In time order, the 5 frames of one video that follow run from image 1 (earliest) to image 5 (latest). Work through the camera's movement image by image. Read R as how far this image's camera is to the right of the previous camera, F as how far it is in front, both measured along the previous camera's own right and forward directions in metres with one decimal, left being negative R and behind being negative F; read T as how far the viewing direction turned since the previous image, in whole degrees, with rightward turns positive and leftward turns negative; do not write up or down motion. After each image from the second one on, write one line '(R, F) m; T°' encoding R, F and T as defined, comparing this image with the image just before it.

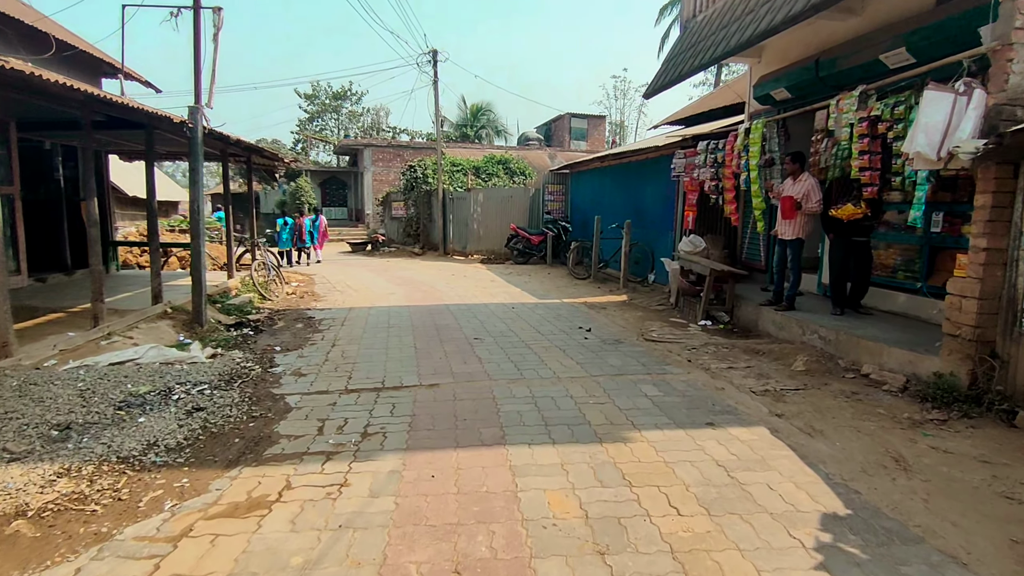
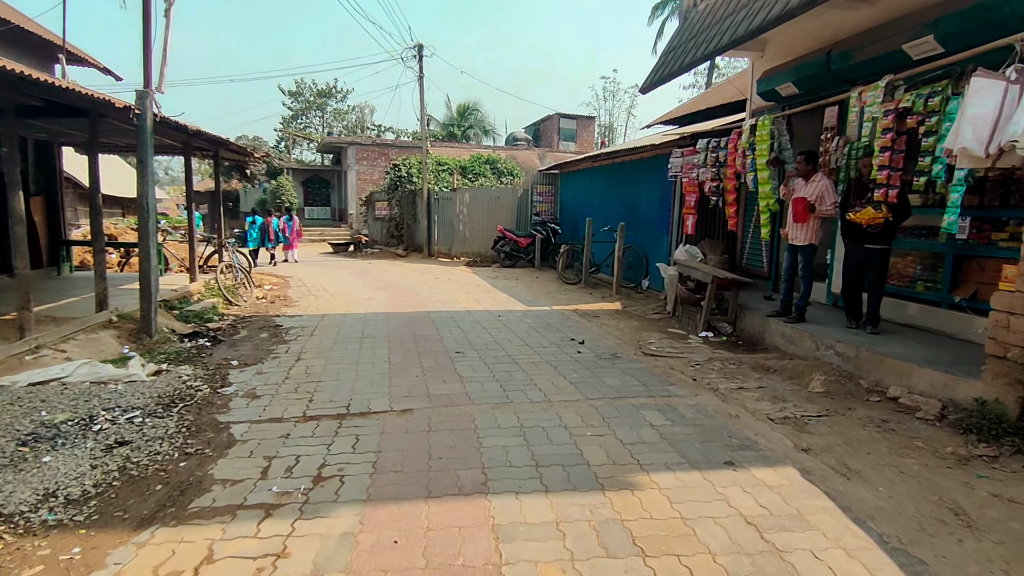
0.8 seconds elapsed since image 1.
(0.0, +0.6) m; +1°
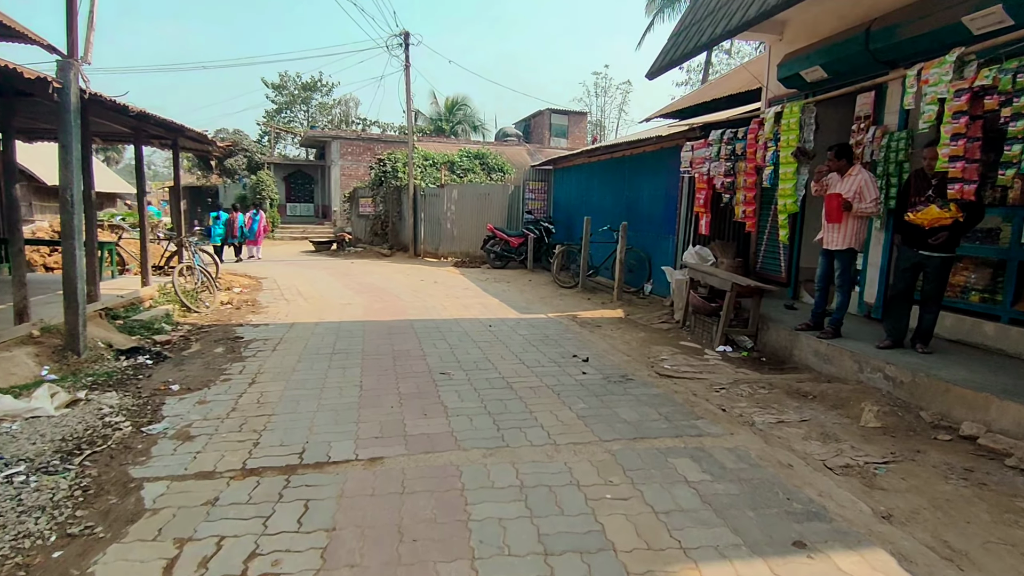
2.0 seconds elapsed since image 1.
(0.0, +0.8) m; +1°
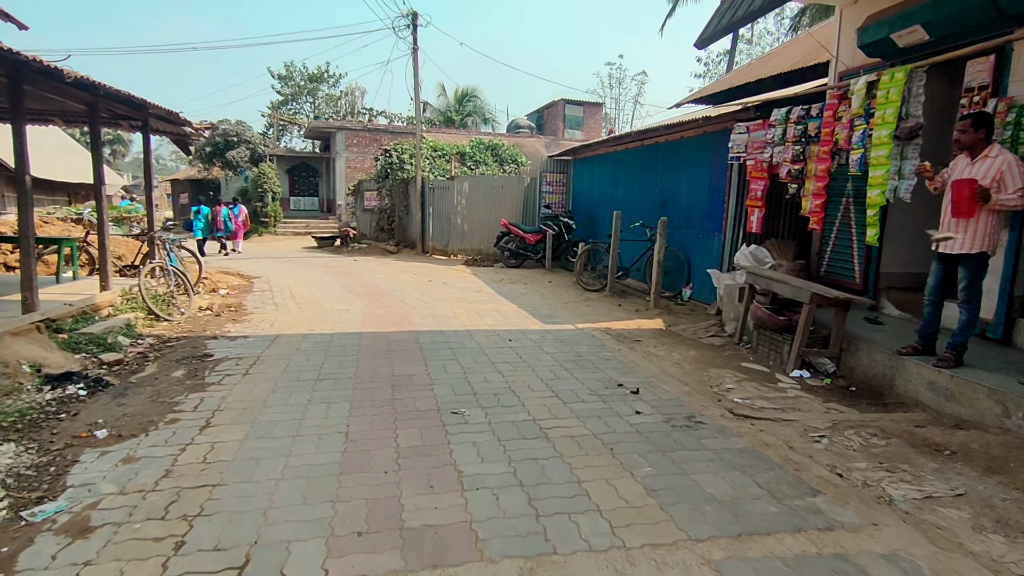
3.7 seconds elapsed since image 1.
(-0.2, +1.2) m; -1°
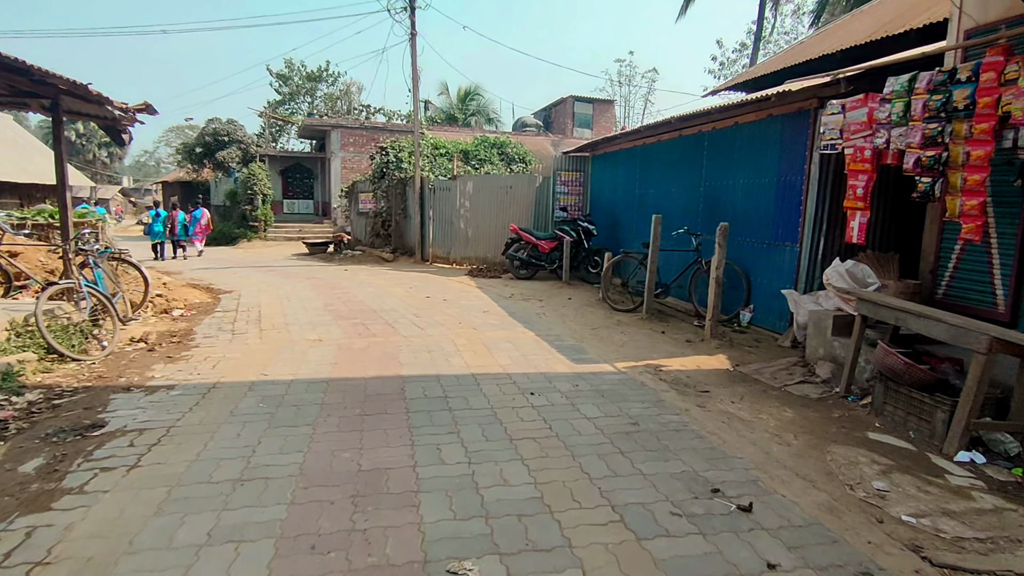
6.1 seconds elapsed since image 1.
(-0.1, +1.7) m; 0°
